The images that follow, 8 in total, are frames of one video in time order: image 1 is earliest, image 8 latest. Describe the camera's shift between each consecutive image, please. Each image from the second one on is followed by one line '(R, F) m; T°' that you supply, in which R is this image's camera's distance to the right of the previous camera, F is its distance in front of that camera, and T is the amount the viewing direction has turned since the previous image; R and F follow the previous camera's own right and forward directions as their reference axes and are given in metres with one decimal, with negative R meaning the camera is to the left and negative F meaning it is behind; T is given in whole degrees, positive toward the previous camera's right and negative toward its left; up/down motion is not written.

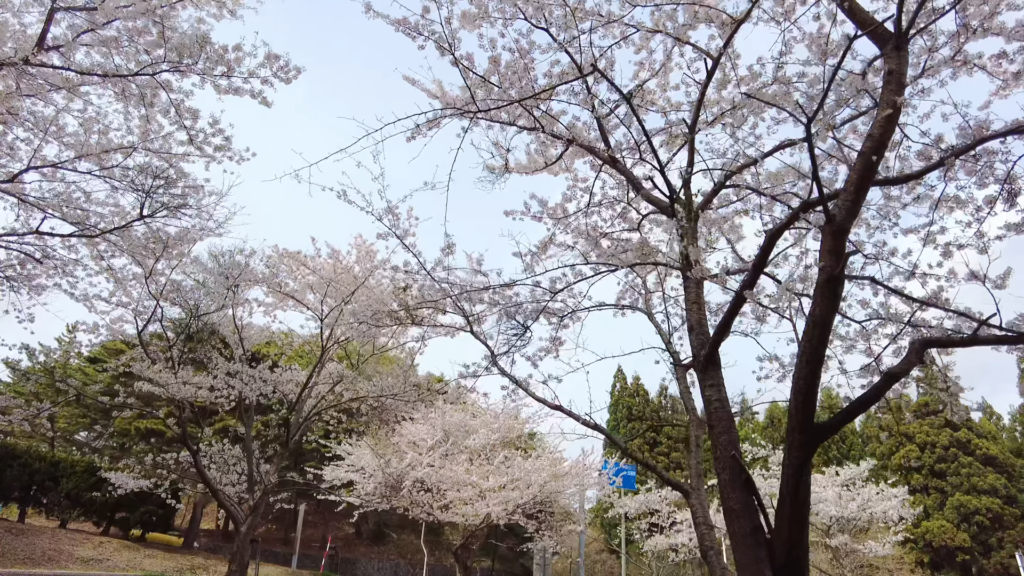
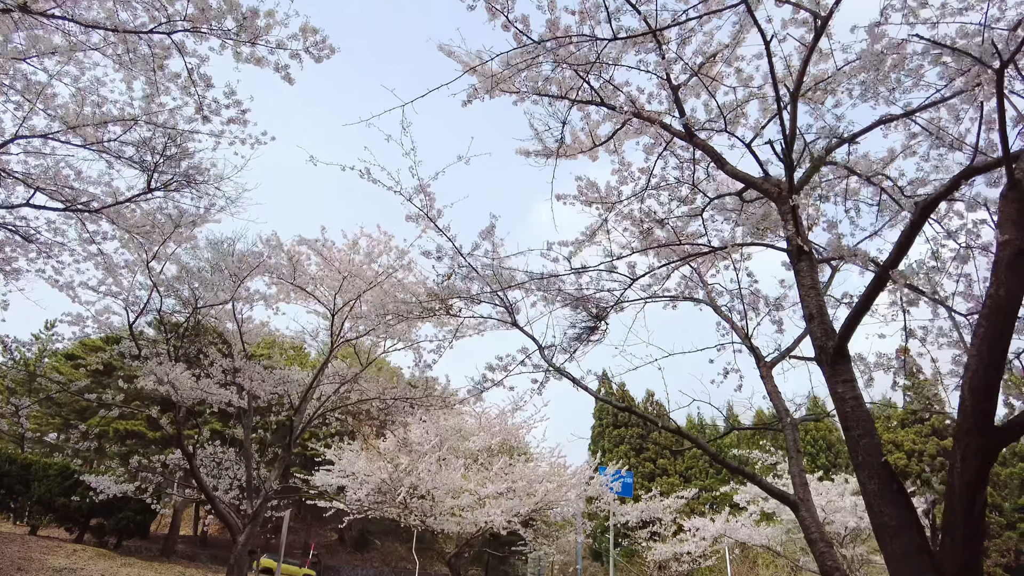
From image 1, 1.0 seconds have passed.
(-0.4, +0.4) m; +2°
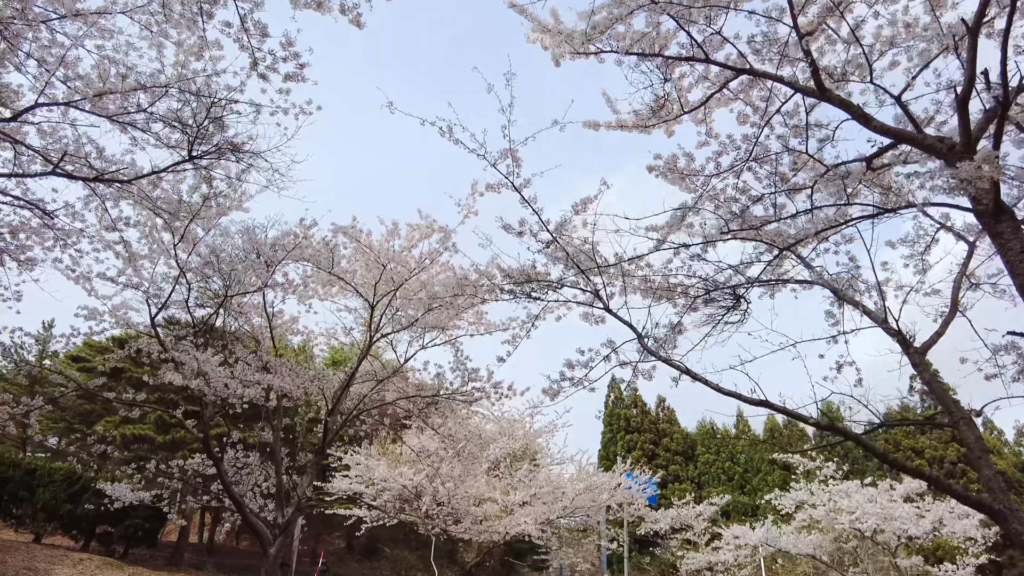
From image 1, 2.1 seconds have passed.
(-0.4, +0.4) m; 0°
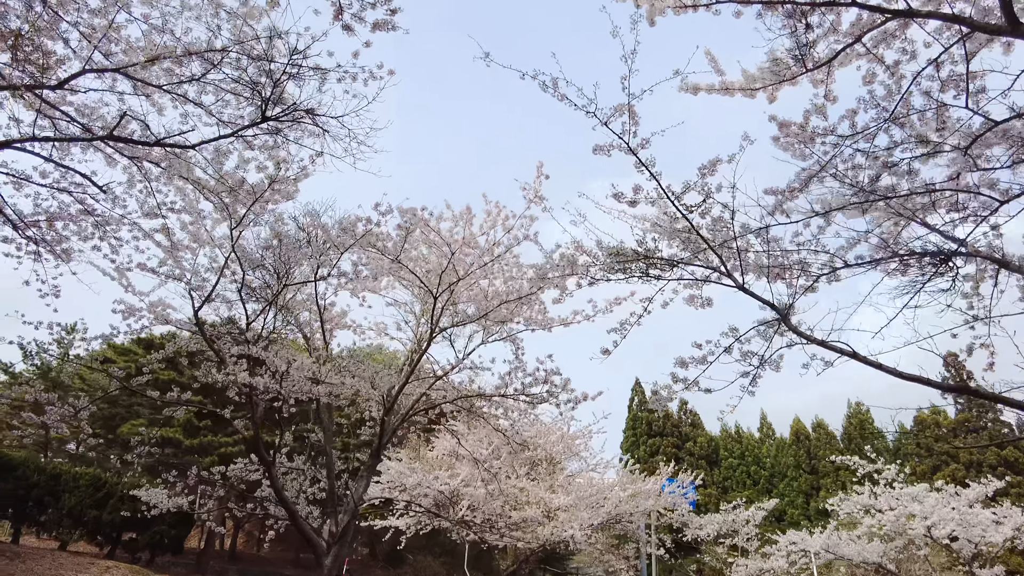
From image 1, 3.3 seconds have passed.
(-0.5, +0.4) m; -1°
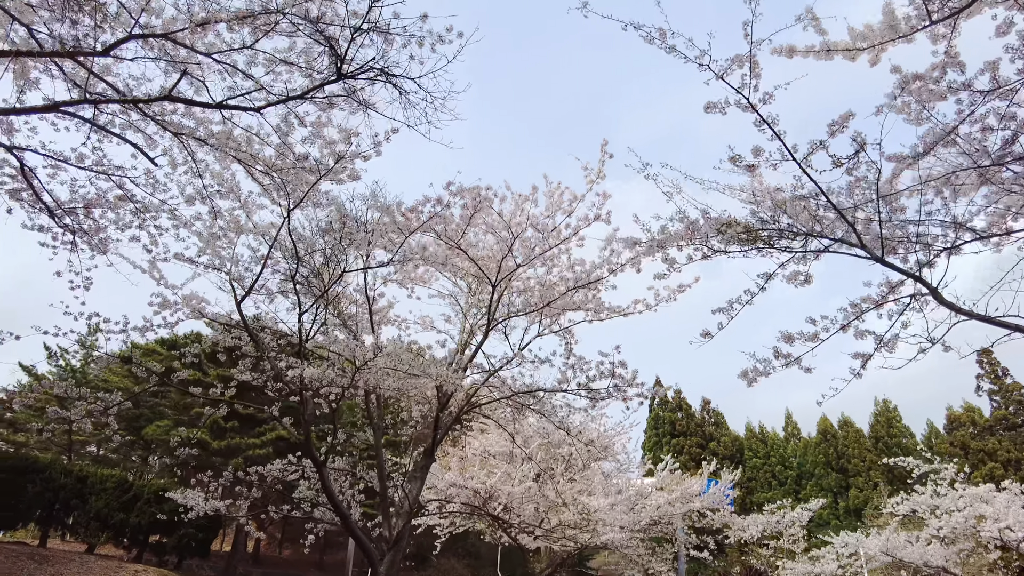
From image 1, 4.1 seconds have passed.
(-0.4, +0.3) m; -1°
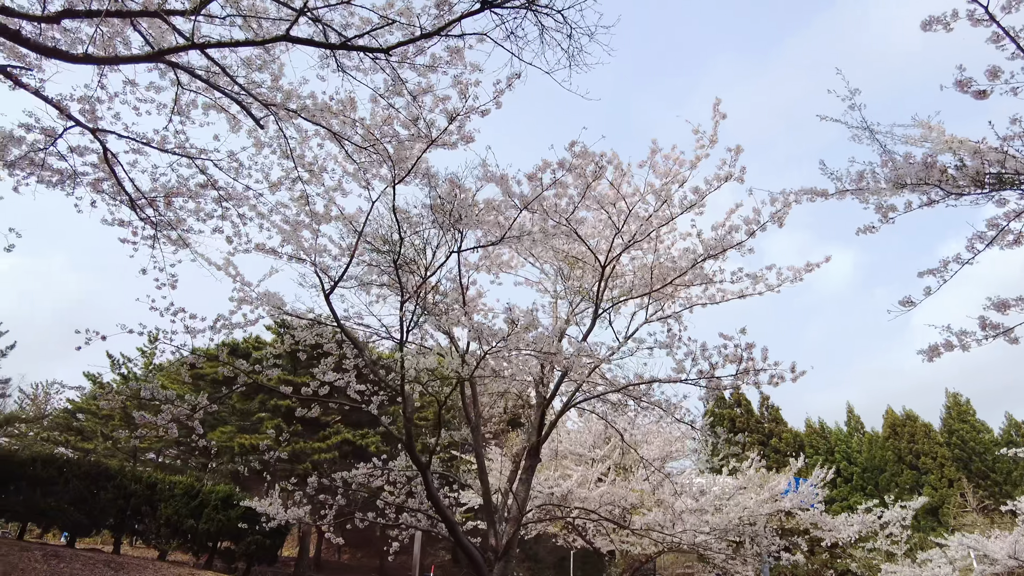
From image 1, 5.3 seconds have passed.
(-0.5, +0.4) m; -3°
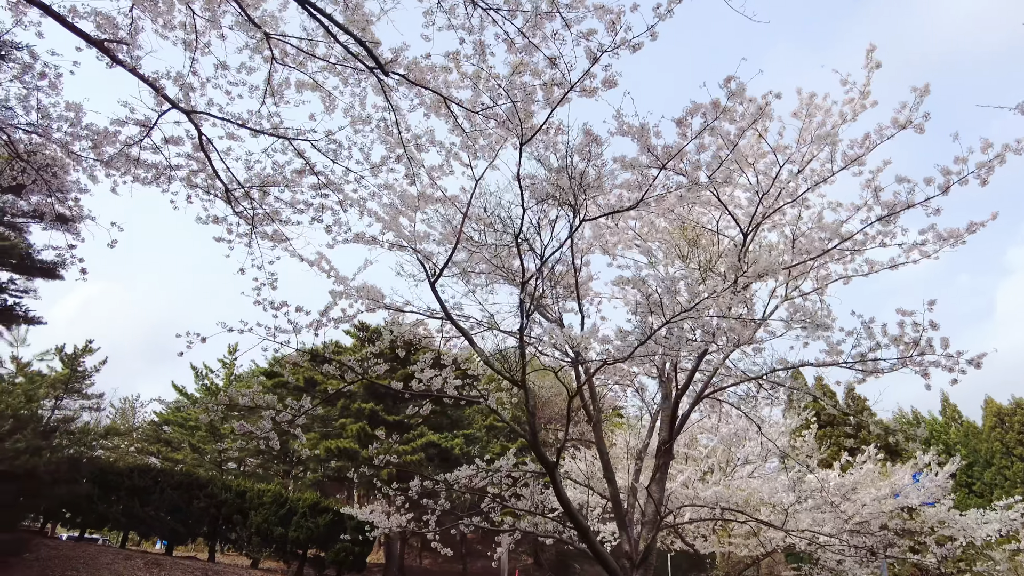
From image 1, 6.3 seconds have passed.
(-0.4, +0.4) m; -5°
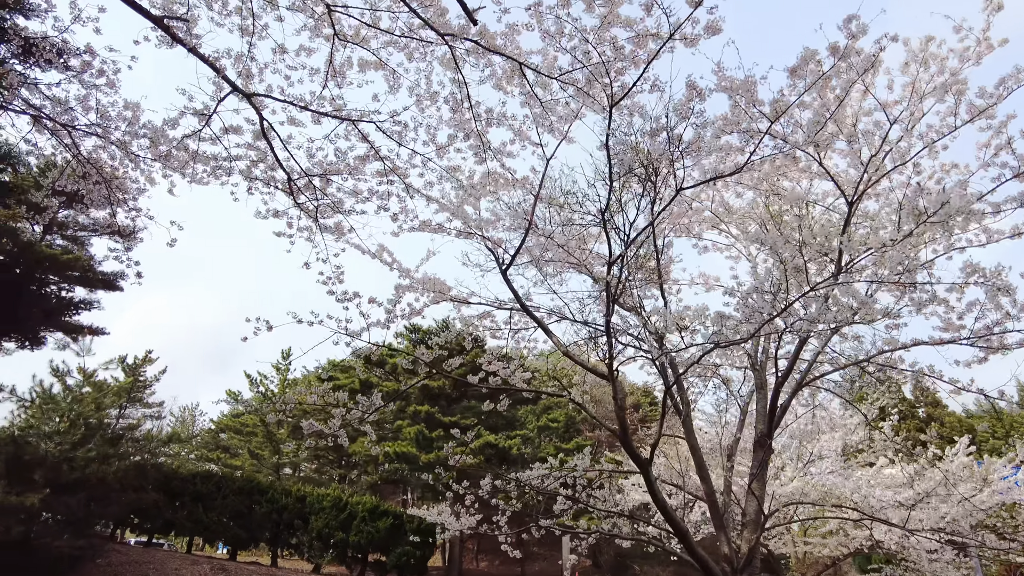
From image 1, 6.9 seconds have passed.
(-0.2, +0.3) m; -4°
